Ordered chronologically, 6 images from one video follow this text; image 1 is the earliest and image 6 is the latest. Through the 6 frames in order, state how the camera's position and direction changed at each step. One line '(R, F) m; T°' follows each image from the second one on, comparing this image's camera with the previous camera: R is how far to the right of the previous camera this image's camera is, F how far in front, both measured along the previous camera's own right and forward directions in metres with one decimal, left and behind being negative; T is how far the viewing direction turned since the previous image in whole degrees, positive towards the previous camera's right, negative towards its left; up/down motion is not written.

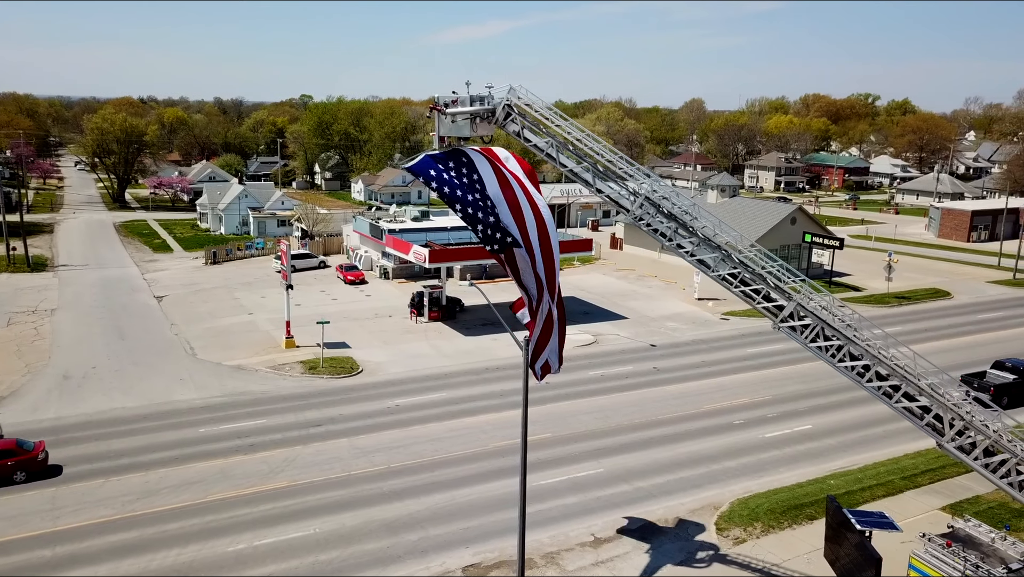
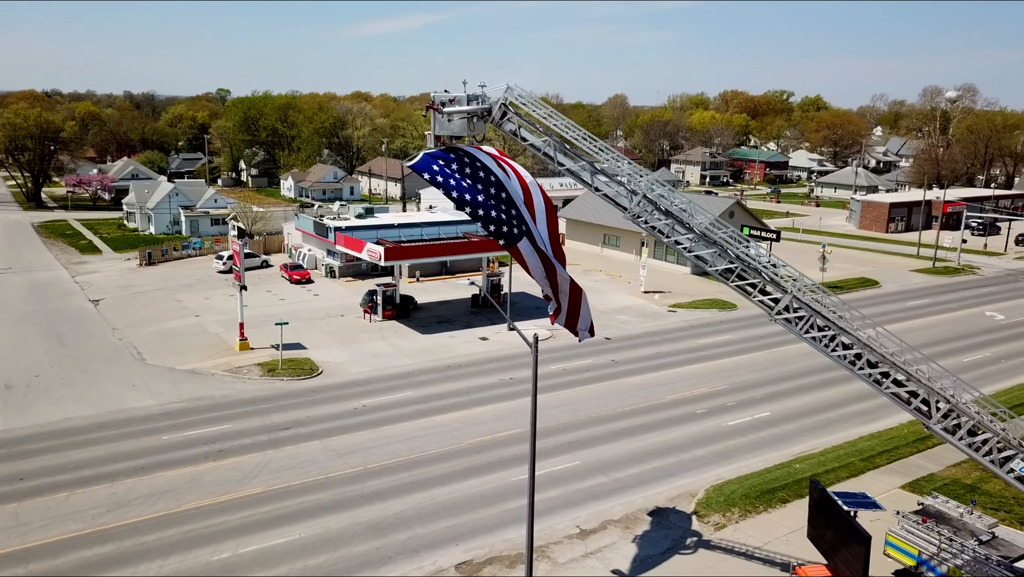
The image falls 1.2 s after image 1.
(-1.5, -0.1) m; +5°
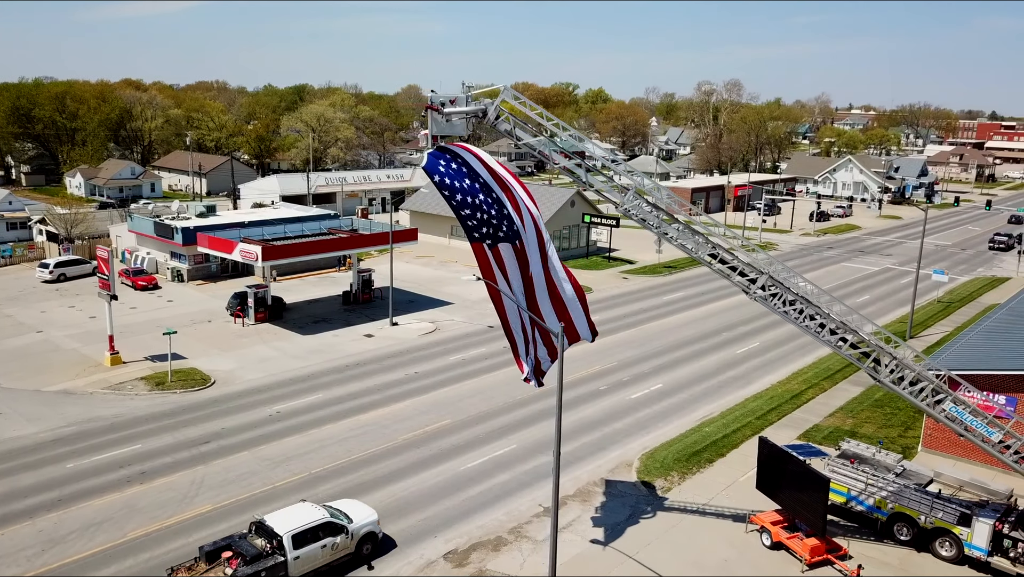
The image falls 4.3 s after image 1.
(-4.3, -0.1) m; +15°
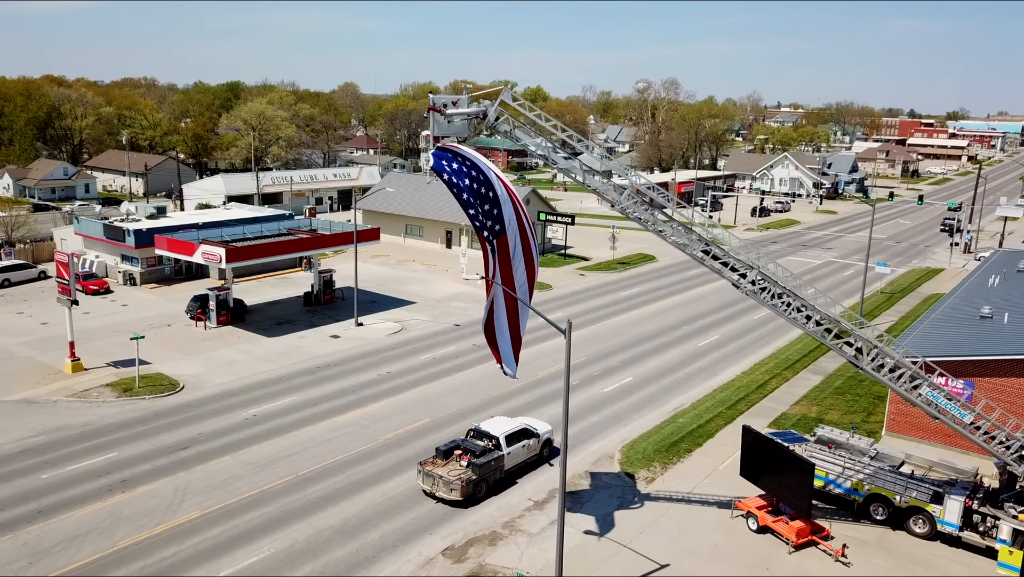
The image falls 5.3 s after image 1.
(-1.3, -0.3) m; +4°
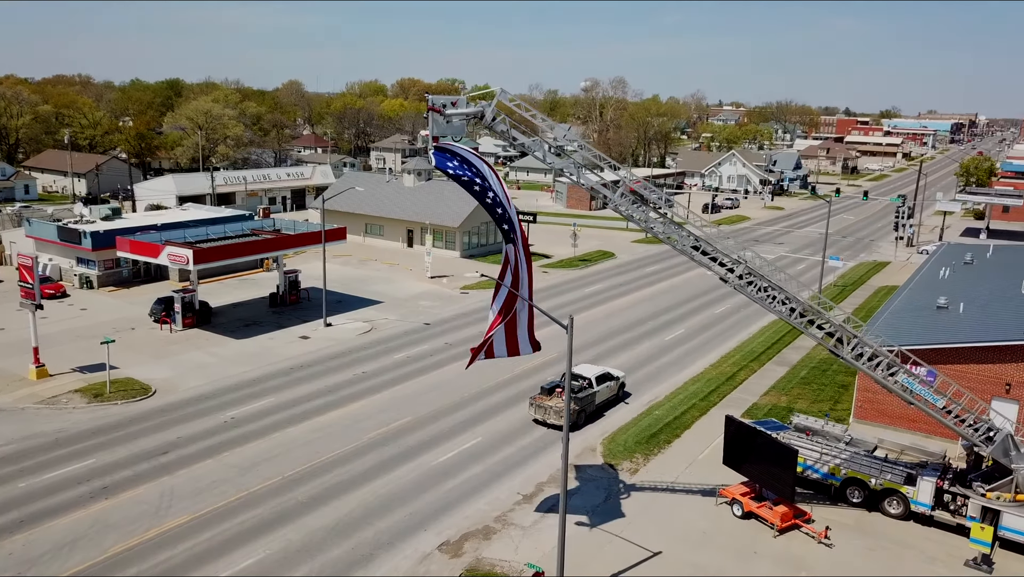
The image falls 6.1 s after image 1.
(-1.1, -0.3) m; +4°
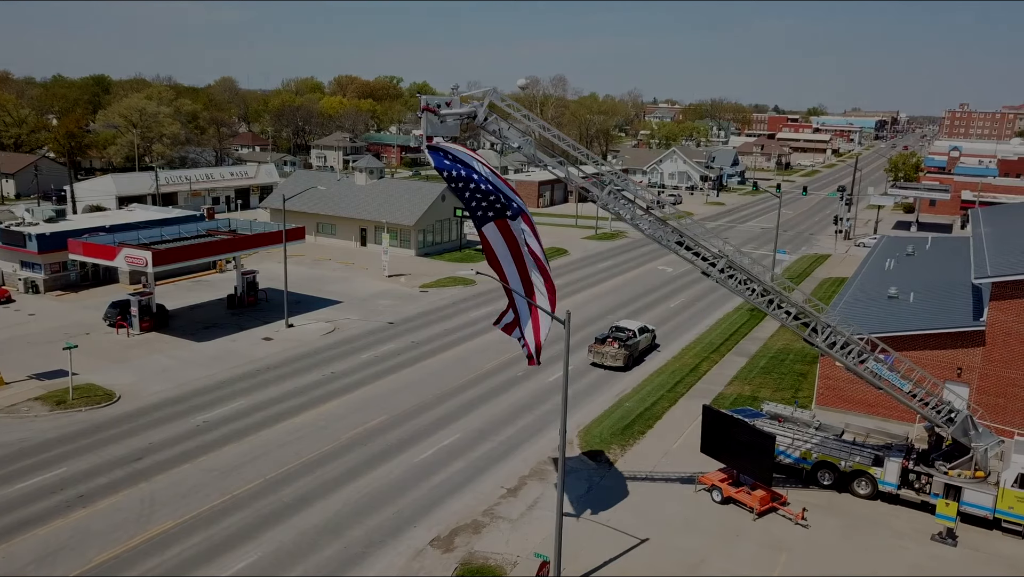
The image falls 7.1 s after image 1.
(-1.2, -0.3) m; +4°
